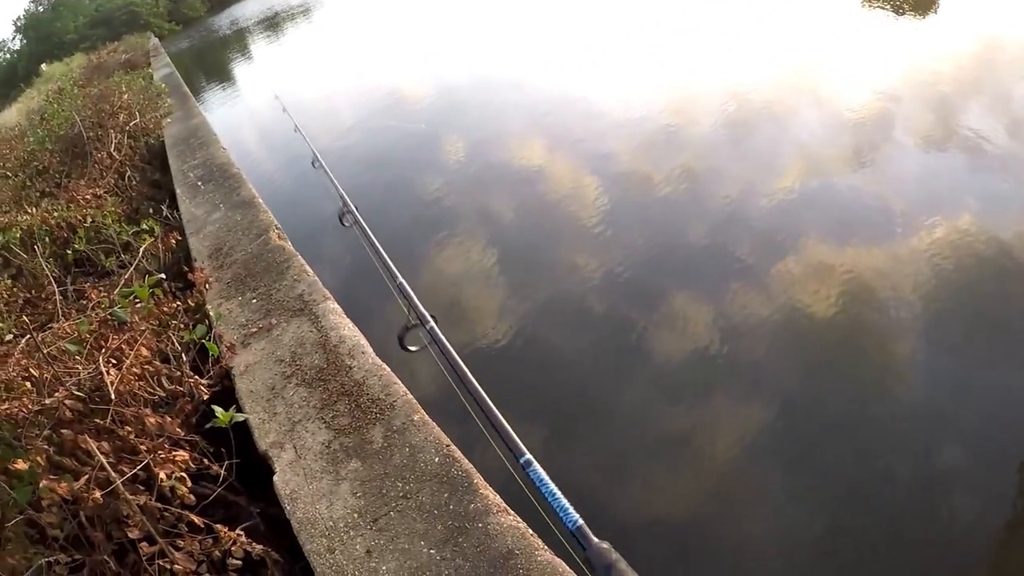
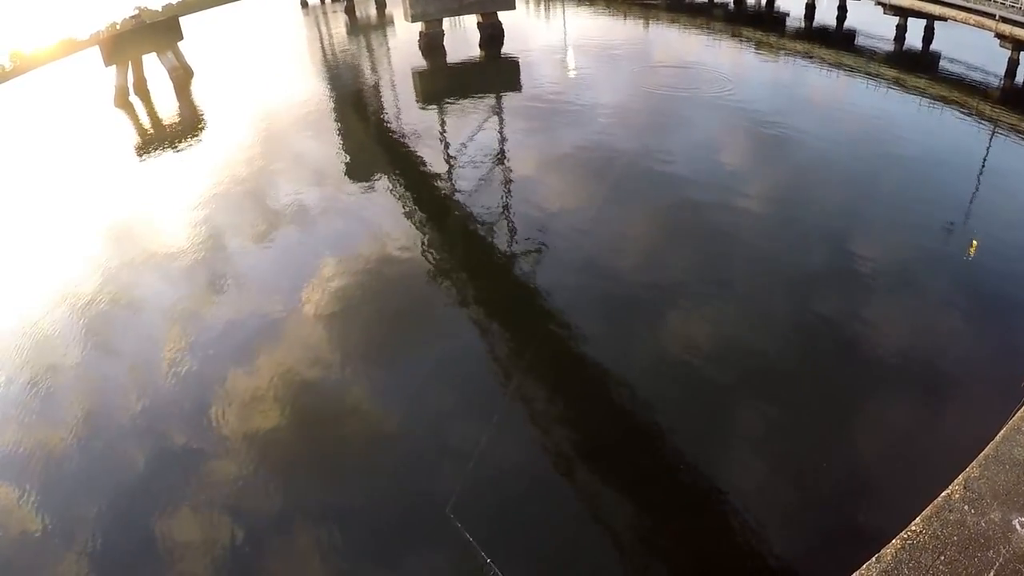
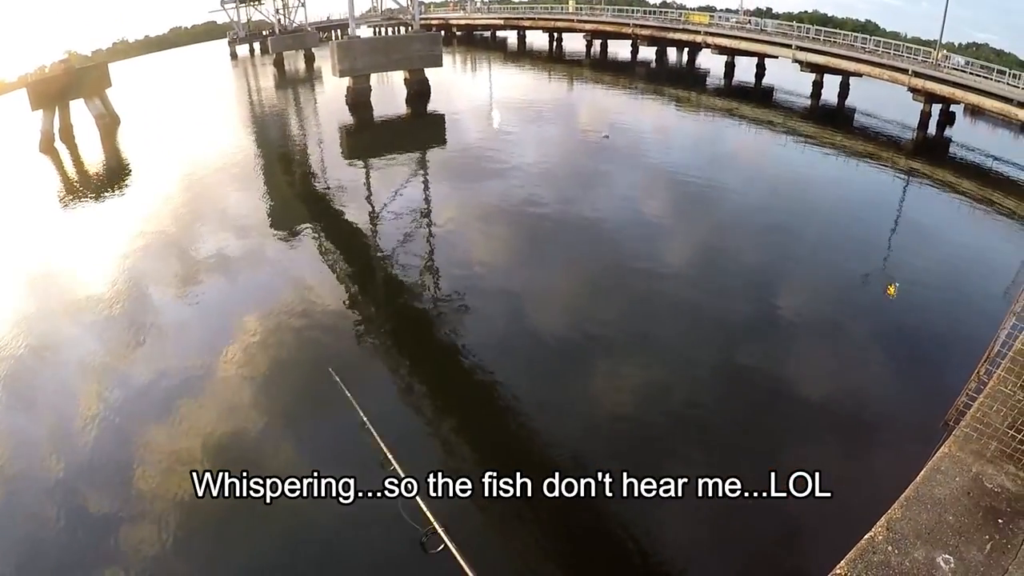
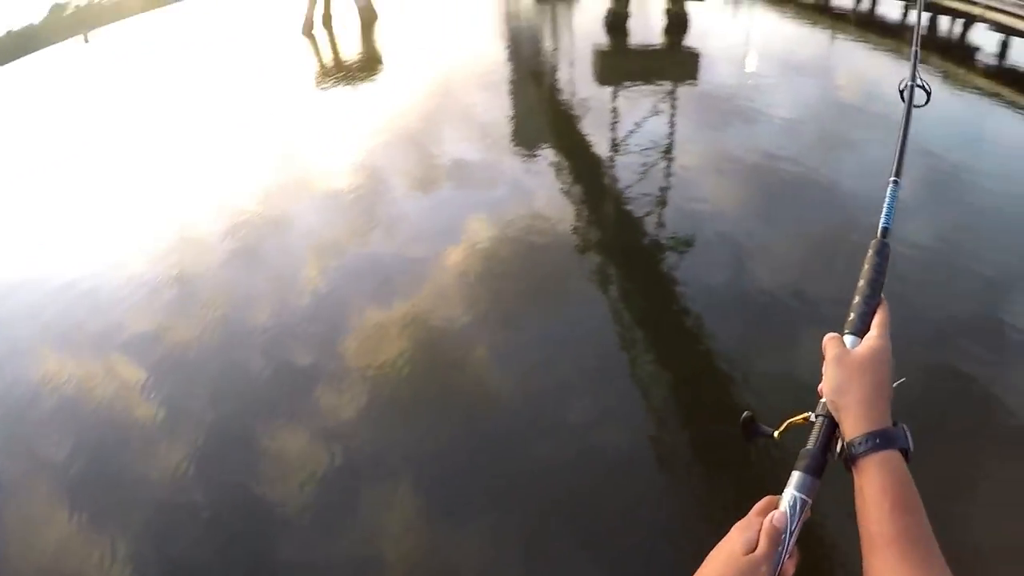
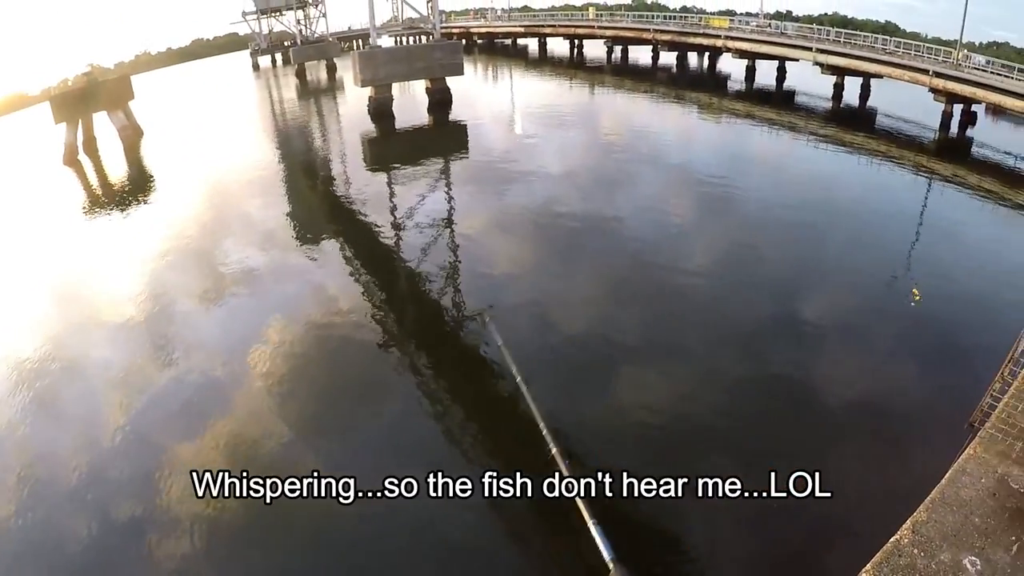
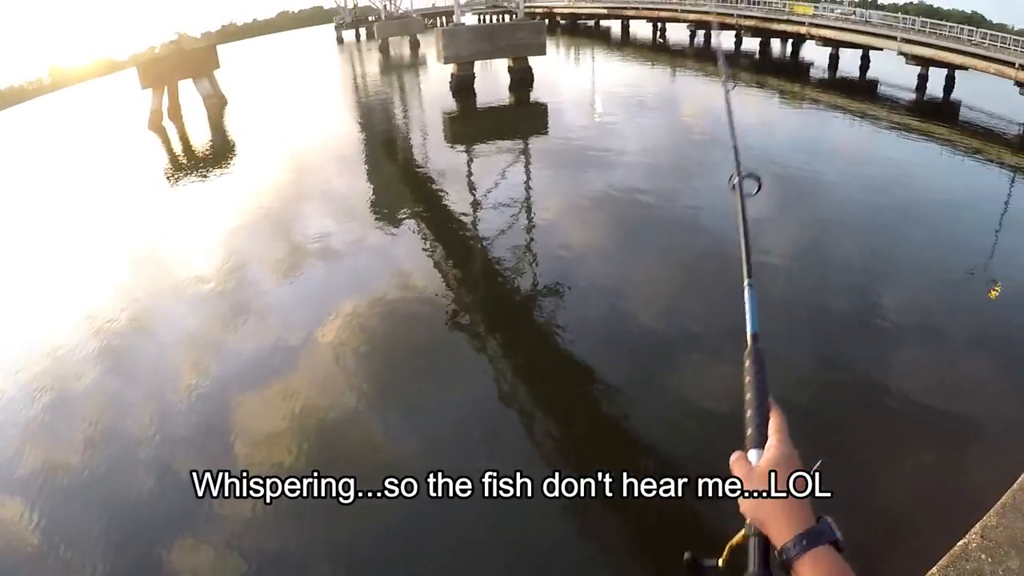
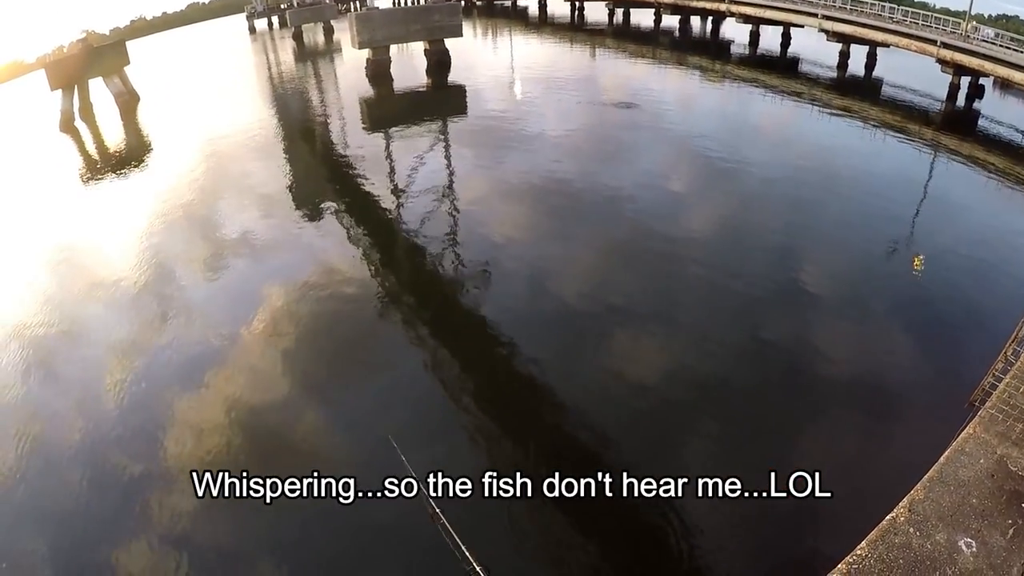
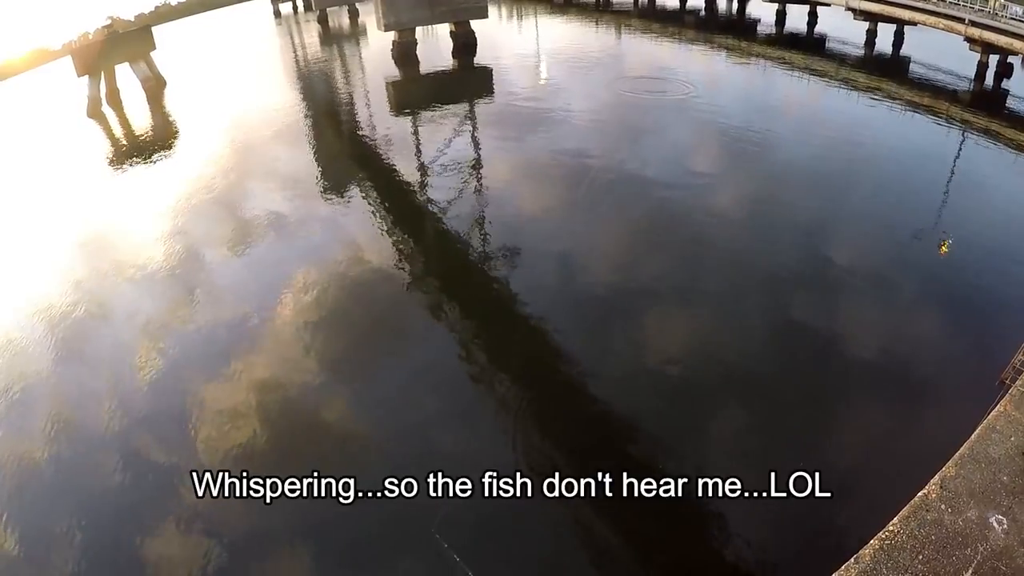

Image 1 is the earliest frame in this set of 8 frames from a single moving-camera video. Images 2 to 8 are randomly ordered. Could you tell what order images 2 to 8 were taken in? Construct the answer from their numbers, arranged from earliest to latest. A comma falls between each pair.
4, 6, 5, 3, 7, 8, 2
